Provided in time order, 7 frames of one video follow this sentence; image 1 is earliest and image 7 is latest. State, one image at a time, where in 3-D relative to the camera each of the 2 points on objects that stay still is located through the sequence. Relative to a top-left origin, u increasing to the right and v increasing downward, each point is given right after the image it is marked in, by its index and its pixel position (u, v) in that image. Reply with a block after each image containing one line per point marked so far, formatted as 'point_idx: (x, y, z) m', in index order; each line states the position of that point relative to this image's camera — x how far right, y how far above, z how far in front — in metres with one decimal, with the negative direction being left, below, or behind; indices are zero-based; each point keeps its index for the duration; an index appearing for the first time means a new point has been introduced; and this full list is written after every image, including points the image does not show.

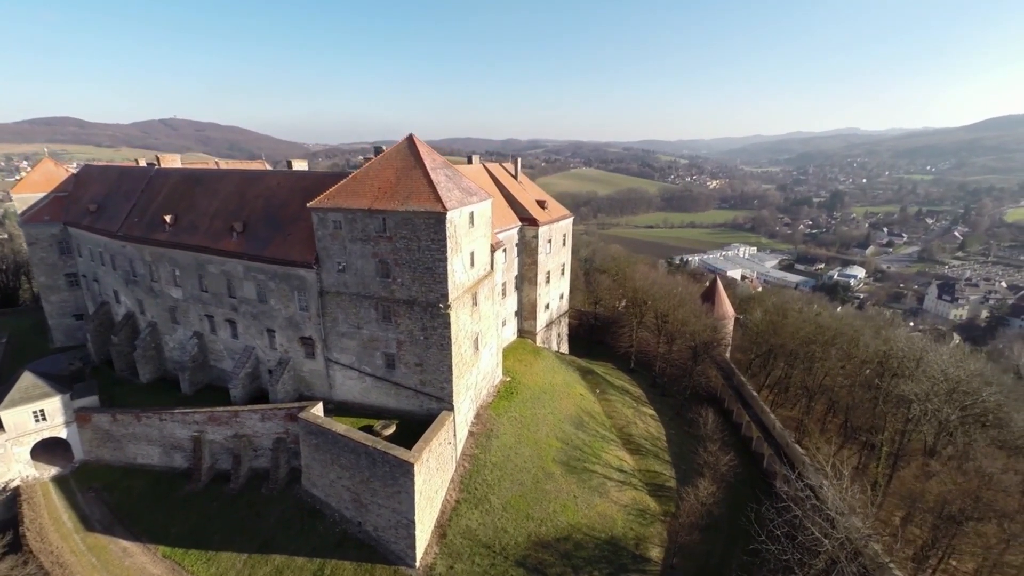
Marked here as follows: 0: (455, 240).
0: (-2.2, +1.9, +19.7) m
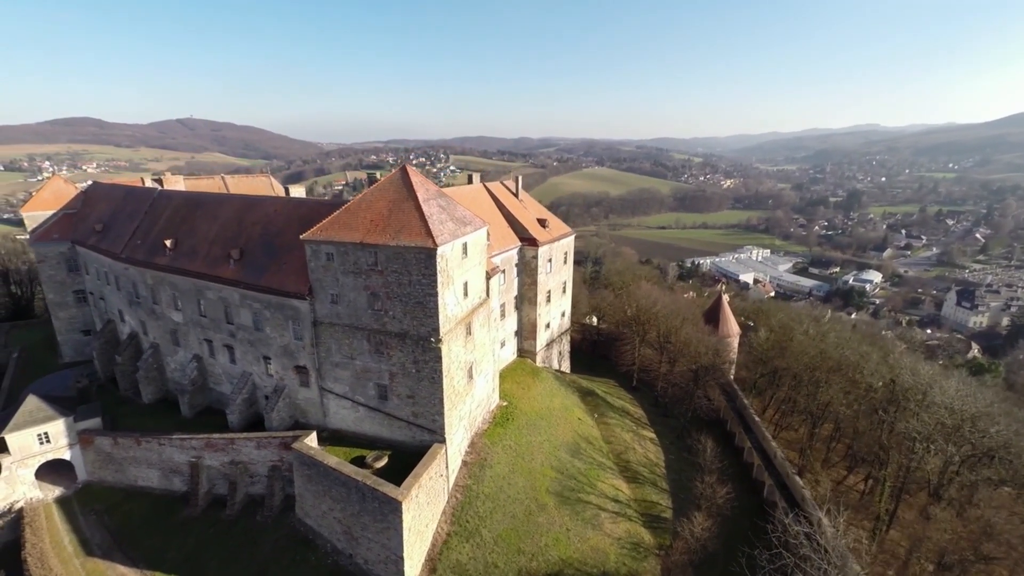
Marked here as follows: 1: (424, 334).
0: (-2.5, +0.5, +19.6) m
1: (-3.4, -1.8, +19.7) m
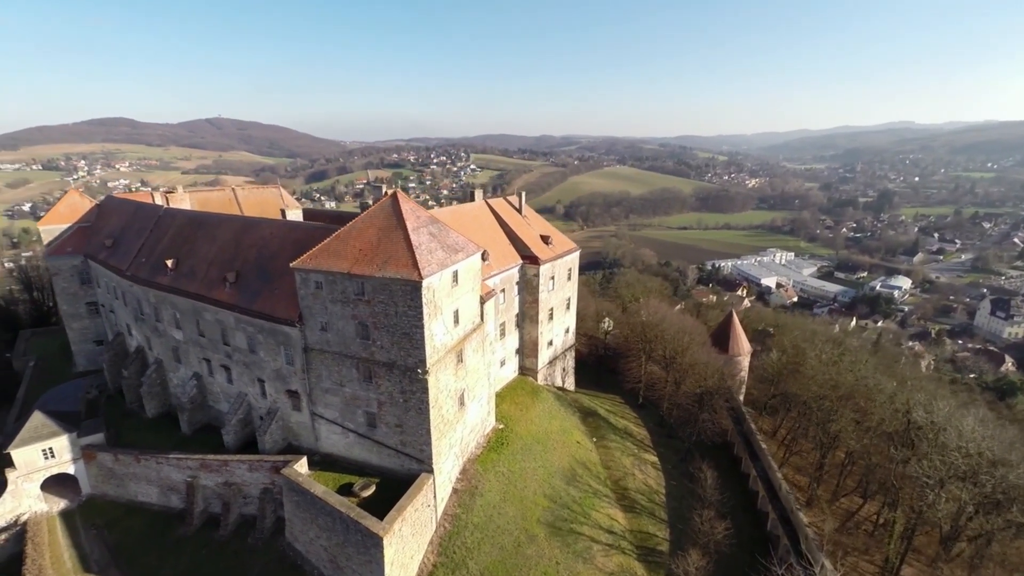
0: (-3.0, -0.6, +19.4) m
1: (-3.9, -2.9, +19.5) m
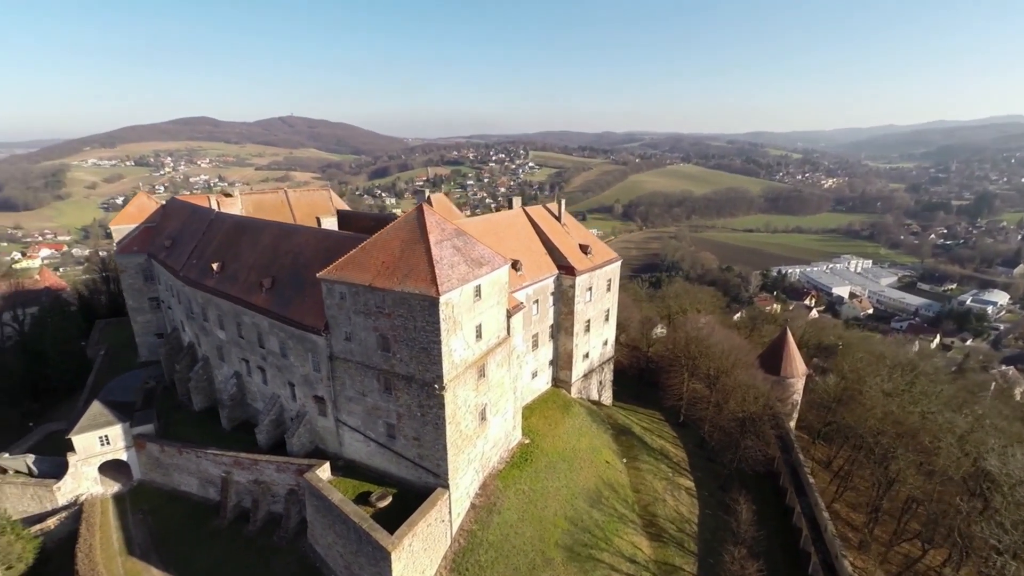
0: (-2.2, -1.2, +19.1) m
1: (-3.2, -3.5, +19.3) m
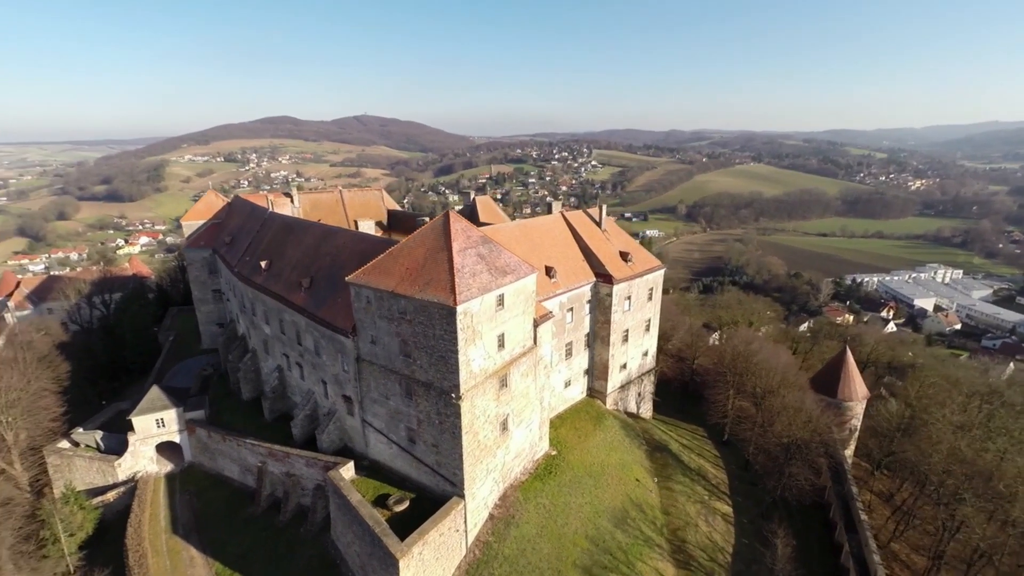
0: (-1.5, -1.5, +18.9) m
1: (-2.5, -3.8, +19.2) m
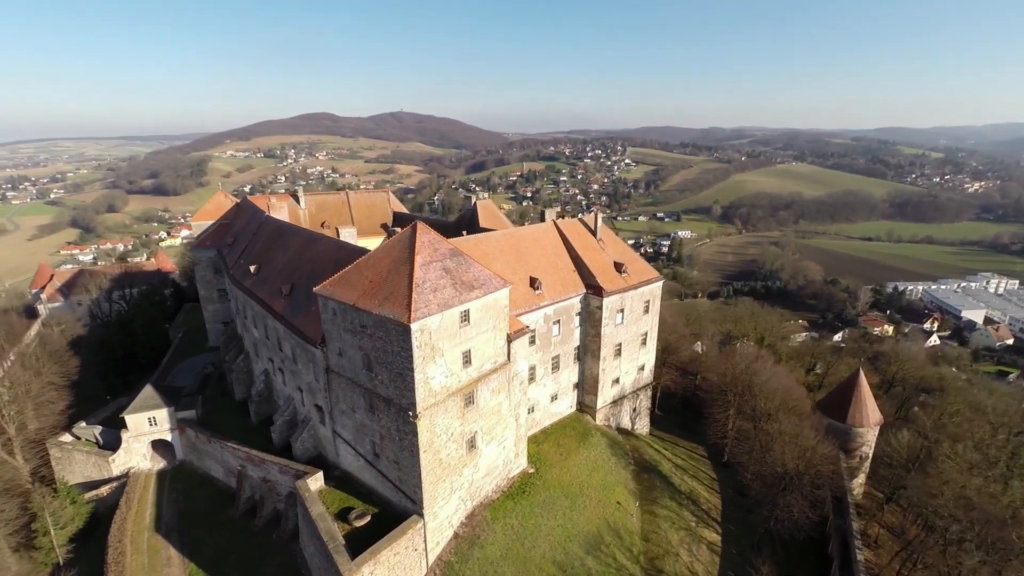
0: (-3.0, -2.1, +18.4) m
1: (-4.0, -4.3, +18.8) m
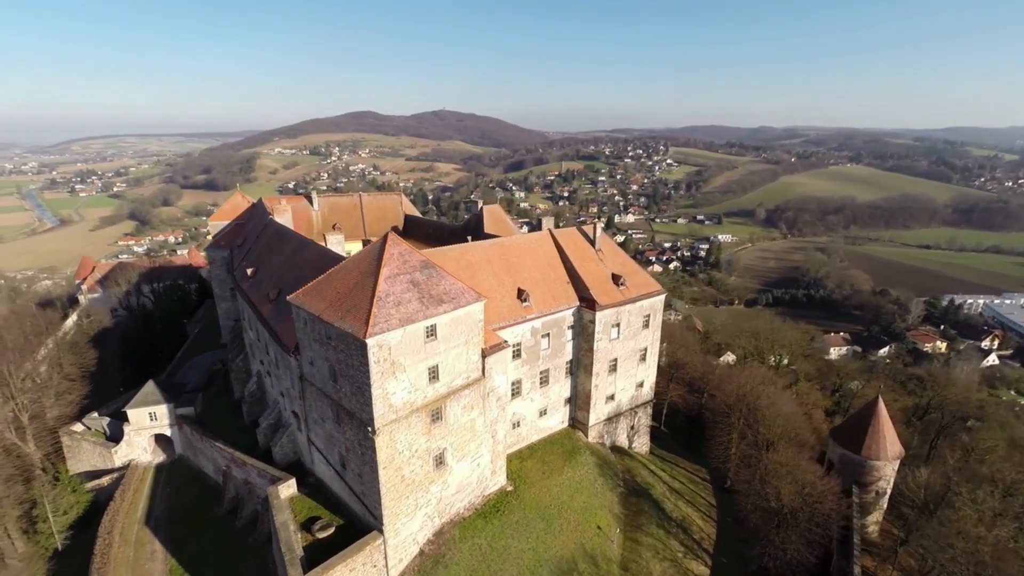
0: (-4.3, -2.6, +17.9) m
1: (-5.4, -4.8, +18.5) m
